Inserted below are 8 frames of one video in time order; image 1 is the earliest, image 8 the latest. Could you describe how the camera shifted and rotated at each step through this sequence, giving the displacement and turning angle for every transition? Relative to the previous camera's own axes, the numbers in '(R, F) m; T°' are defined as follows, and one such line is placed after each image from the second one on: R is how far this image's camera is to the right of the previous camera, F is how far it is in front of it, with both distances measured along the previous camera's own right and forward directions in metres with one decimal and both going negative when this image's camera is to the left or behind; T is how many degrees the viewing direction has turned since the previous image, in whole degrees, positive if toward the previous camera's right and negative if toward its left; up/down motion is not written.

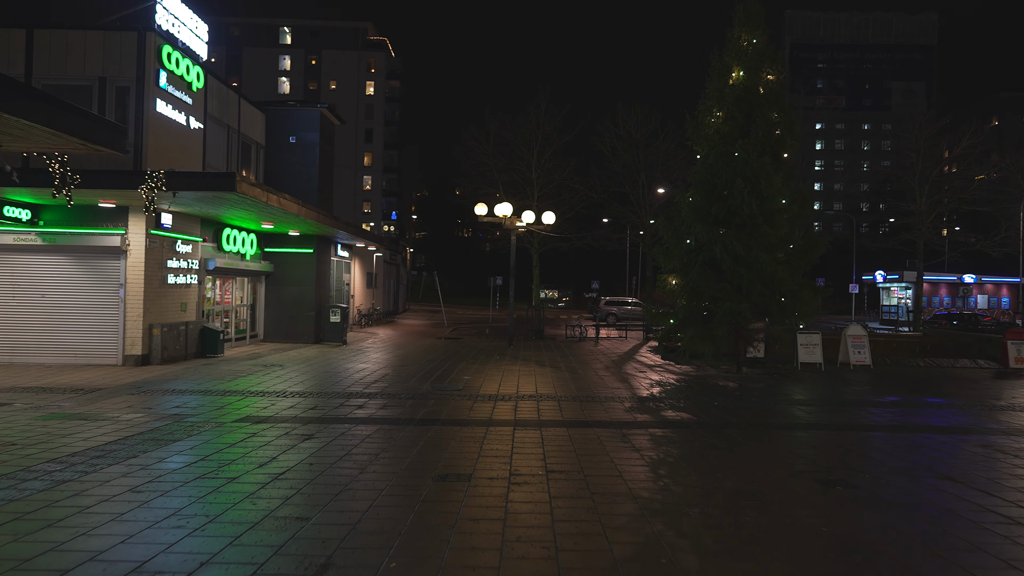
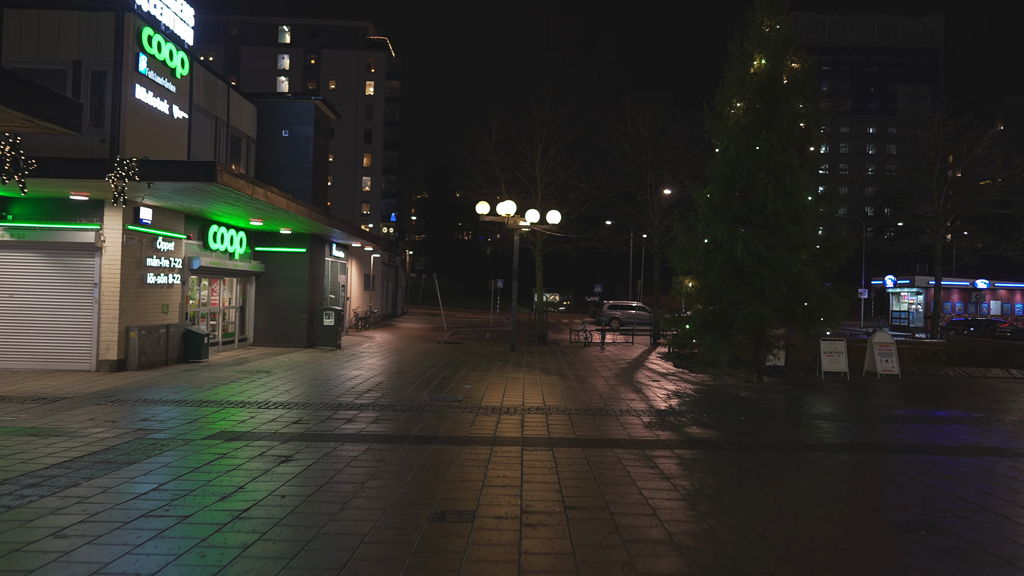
(-0.1, +1.0) m; 0°
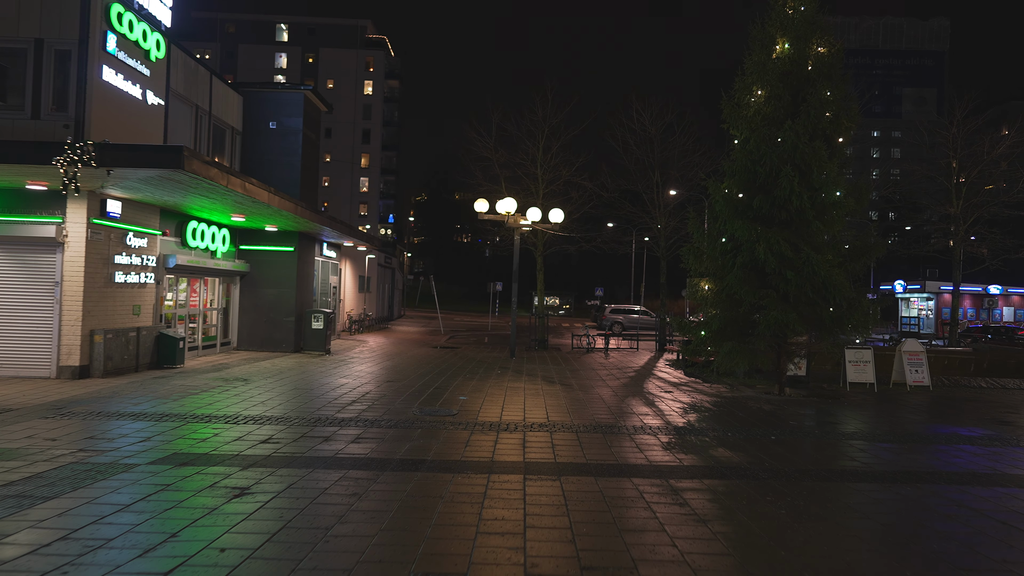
(0.0, +1.1) m; 0°
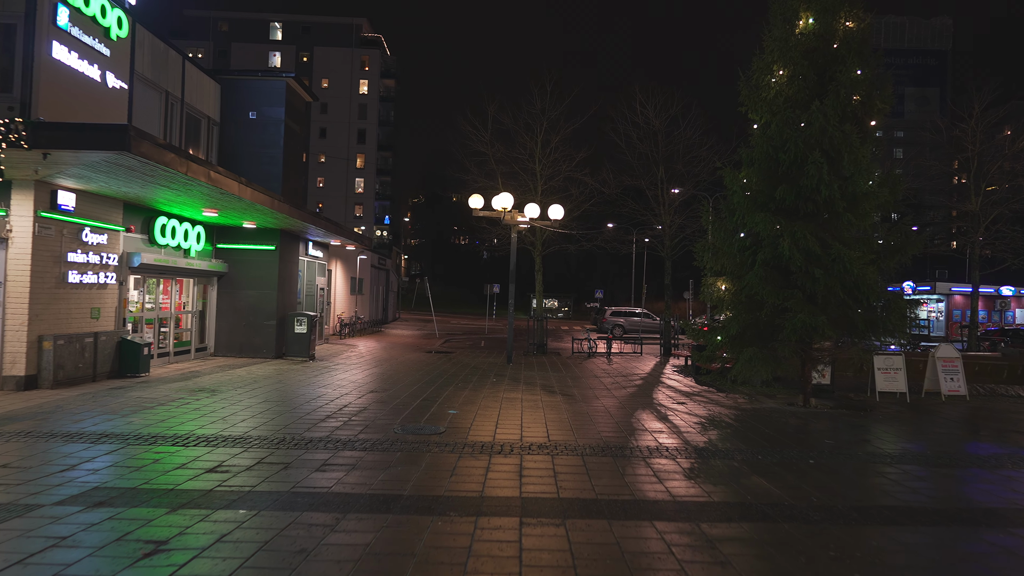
(0.0, +1.2) m; 0°
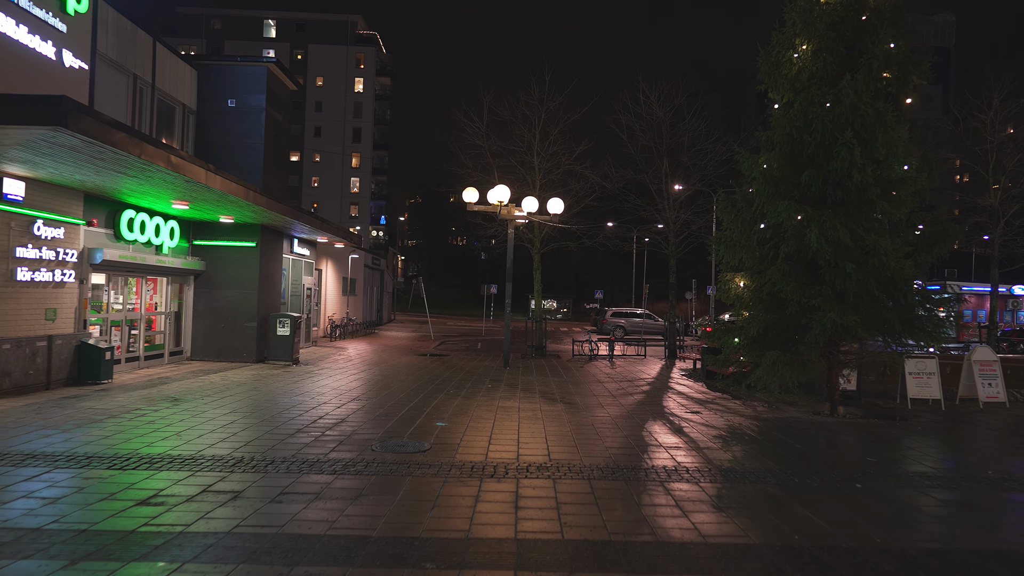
(0.0, +1.1) m; 0°
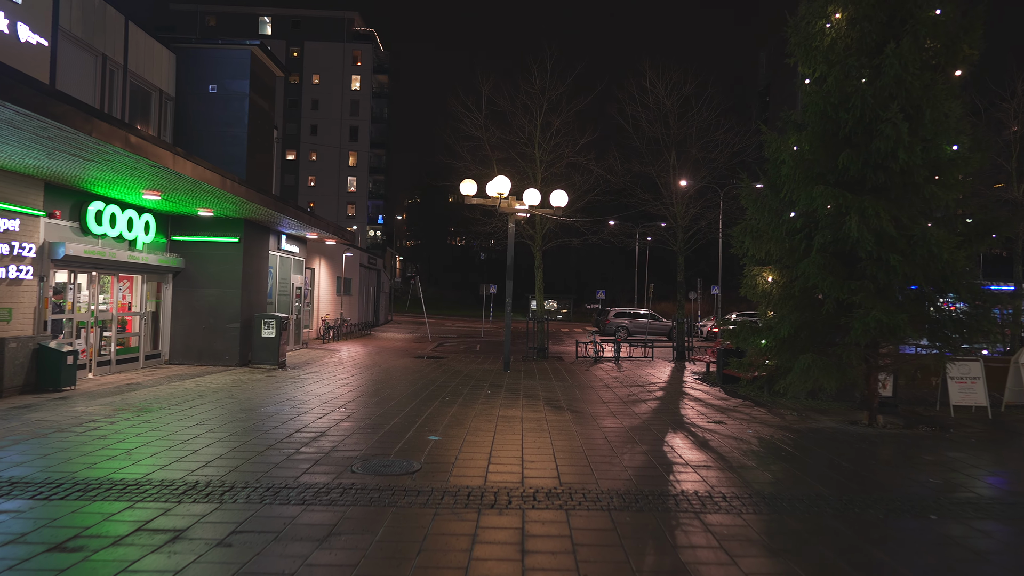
(0.0, +1.1) m; 0°
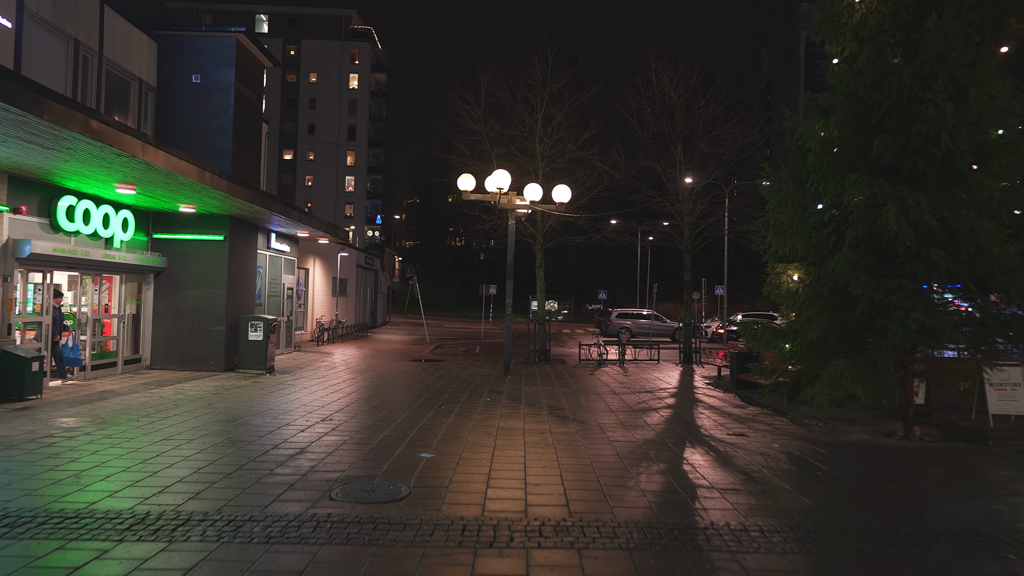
(0.0, +0.8) m; 0°
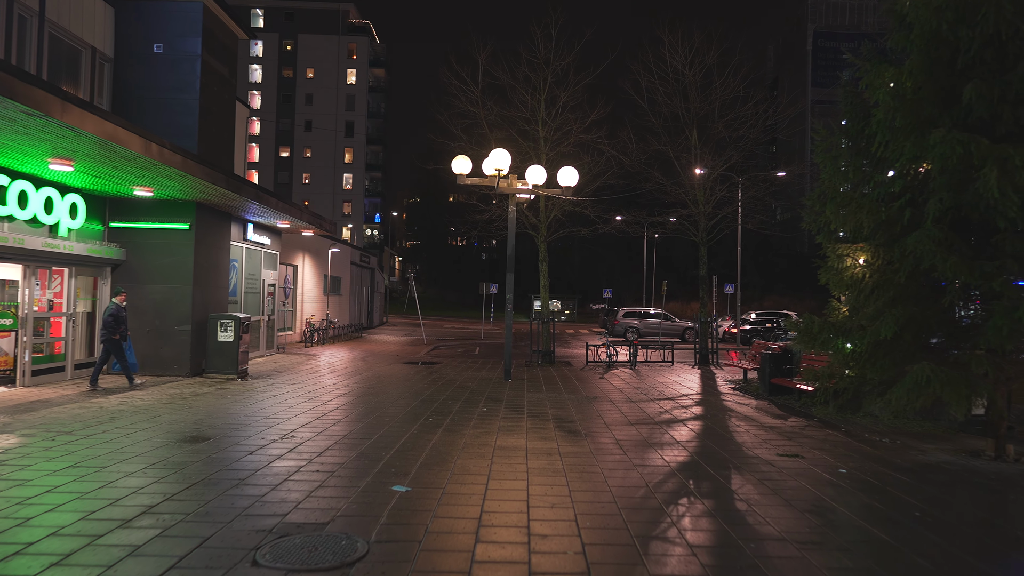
(0.0, +1.6) m; 0°
